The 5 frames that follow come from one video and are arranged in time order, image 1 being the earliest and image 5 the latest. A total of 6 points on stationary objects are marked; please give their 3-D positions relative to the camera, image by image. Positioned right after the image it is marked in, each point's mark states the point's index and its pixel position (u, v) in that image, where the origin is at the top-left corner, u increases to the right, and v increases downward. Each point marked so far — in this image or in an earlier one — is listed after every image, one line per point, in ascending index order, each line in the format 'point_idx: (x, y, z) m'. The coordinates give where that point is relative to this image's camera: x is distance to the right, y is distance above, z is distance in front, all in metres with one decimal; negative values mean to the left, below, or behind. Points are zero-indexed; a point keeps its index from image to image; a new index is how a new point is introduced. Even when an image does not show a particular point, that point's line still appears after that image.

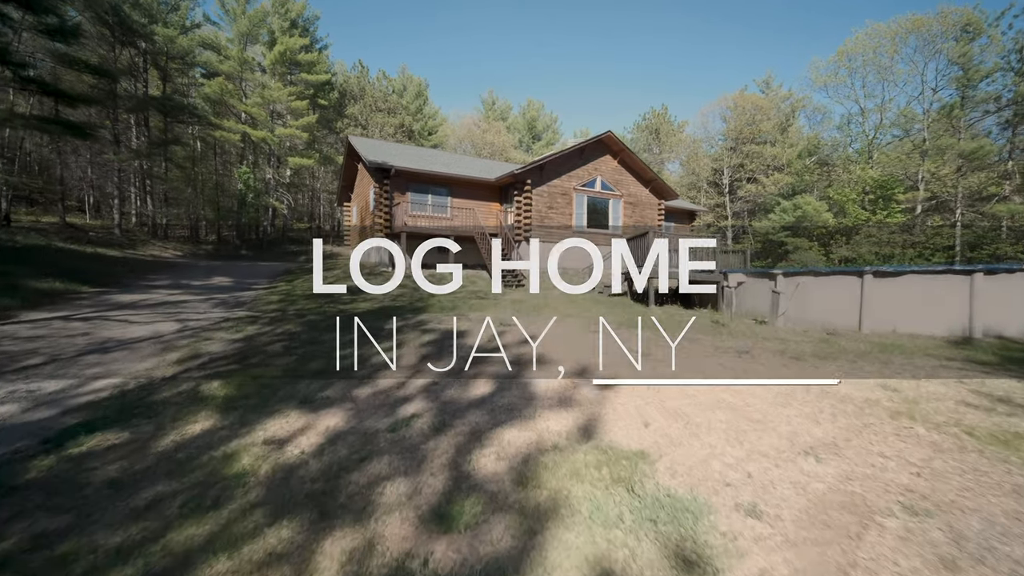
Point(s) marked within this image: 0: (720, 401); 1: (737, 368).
0: (+2.1, -1.1, +4.0) m
1: (+3.0, -1.0, +5.4) m
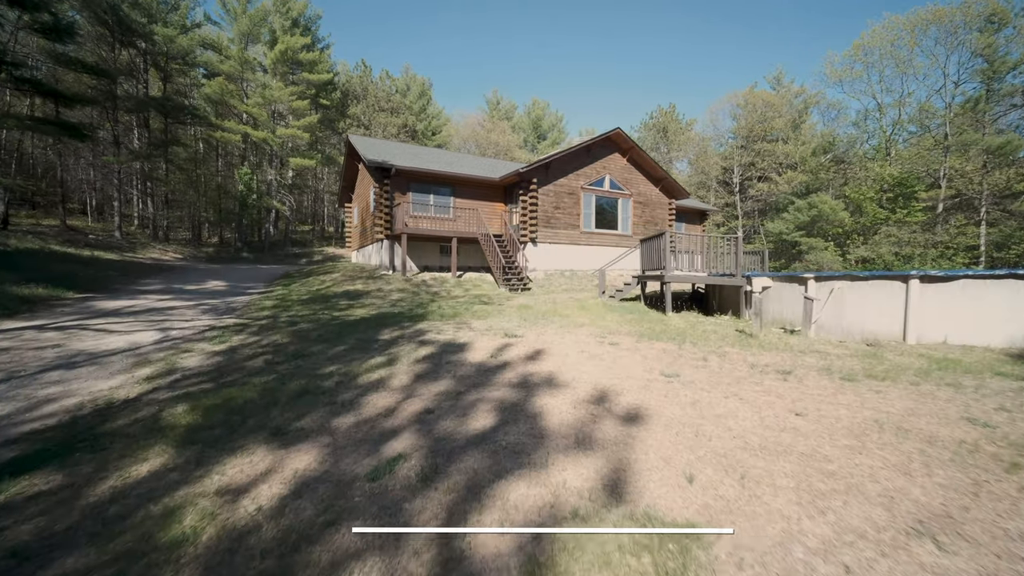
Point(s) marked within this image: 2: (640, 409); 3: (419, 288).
0: (+2.1, -1.2, +3.3) m
1: (+3.0, -1.2, +4.6) m
2: (+1.2, -1.2, +4.0) m
3: (-3.5, 0.0, +15.2) m
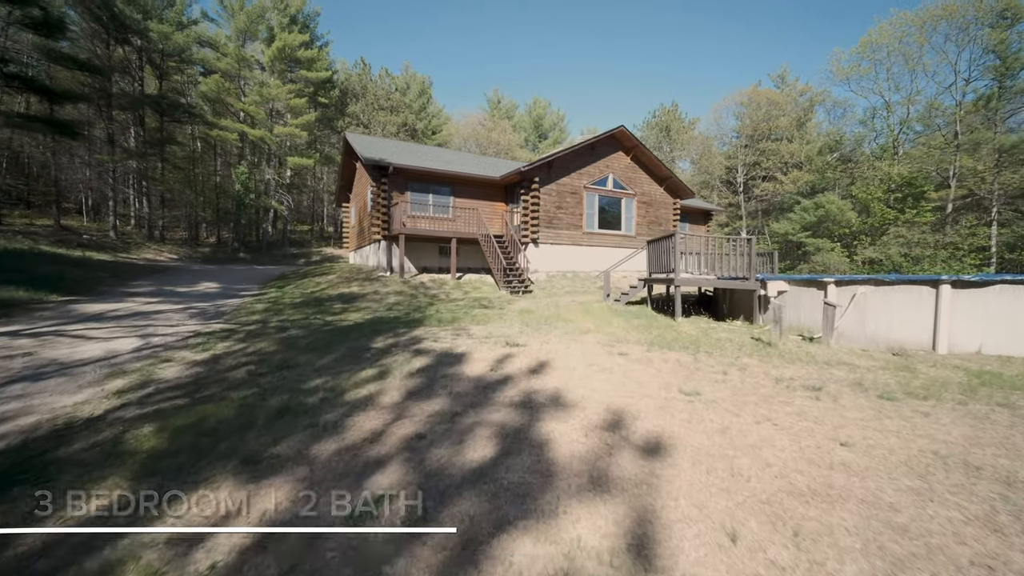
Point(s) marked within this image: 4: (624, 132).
0: (+2.1, -1.3, +2.8) m
1: (+3.1, -1.3, +4.1) m
2: (+1.3, -1.3, +3.5) m
3: (-3.5, -0.1, +14.7) m
4: (+5.3, +7.4, +19.2) m
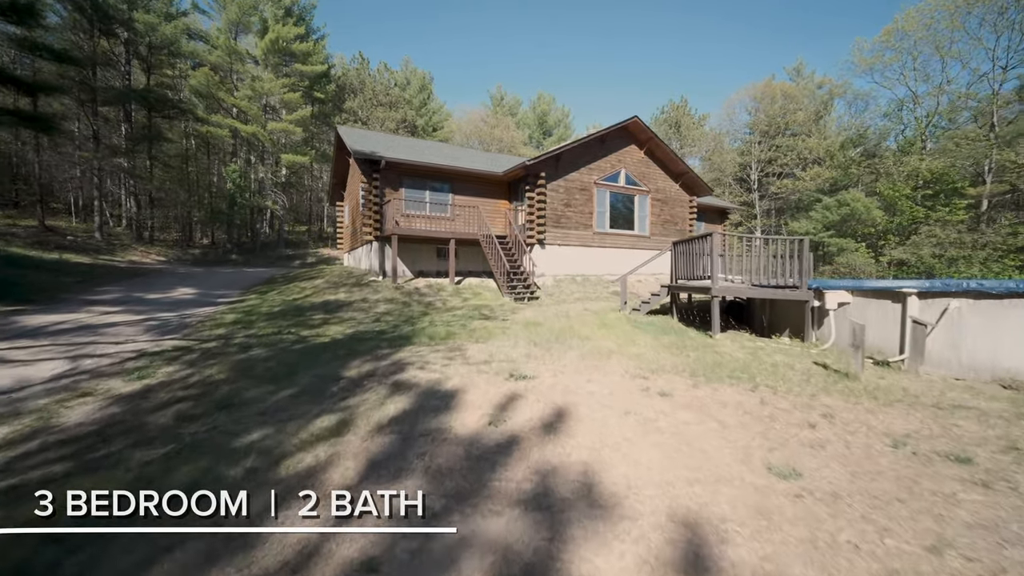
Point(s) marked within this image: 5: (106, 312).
0: (+2.2, -1.5, +1.2) m
1: (+3.1, -1.5, +2.6) m
2: (+1.3, -1.5, +1.9) m
3: (-3.3, -0.3, +13.3) m
4: (+5.5, +7.2, +17.7) m
5: (-11.2, -0.7, +11.2) m
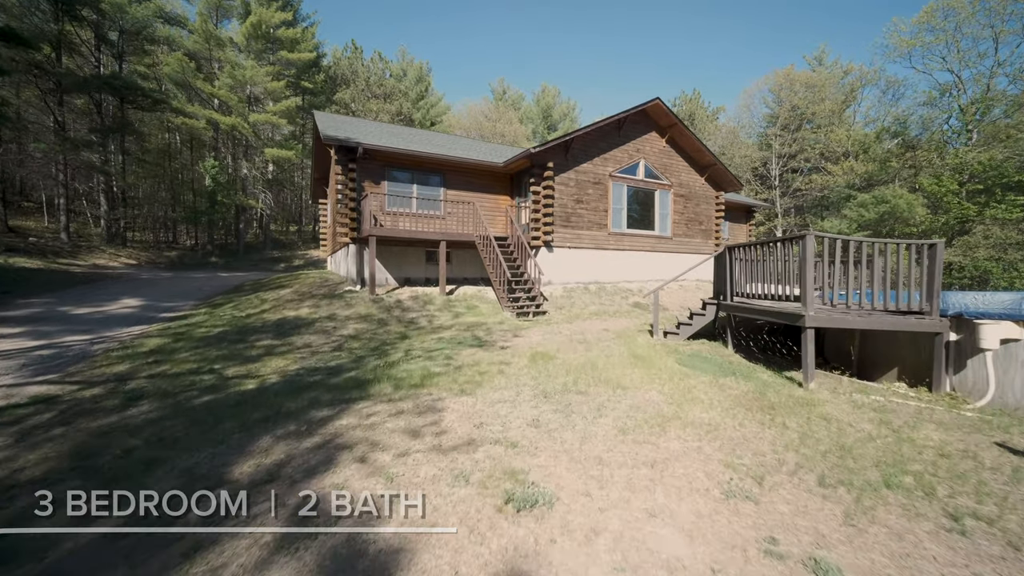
0: (+2.1, -1.9, -1.3) m
1: (+3.1, -1.8, +0.1) m
2: (+1.3, -1.9, -0.5) m
3: (-3.3, -0.7, +10.8) m
4: (+5.6, +6.8, +15.2) m
5: (-11.2, -1.0, +8.8) m
